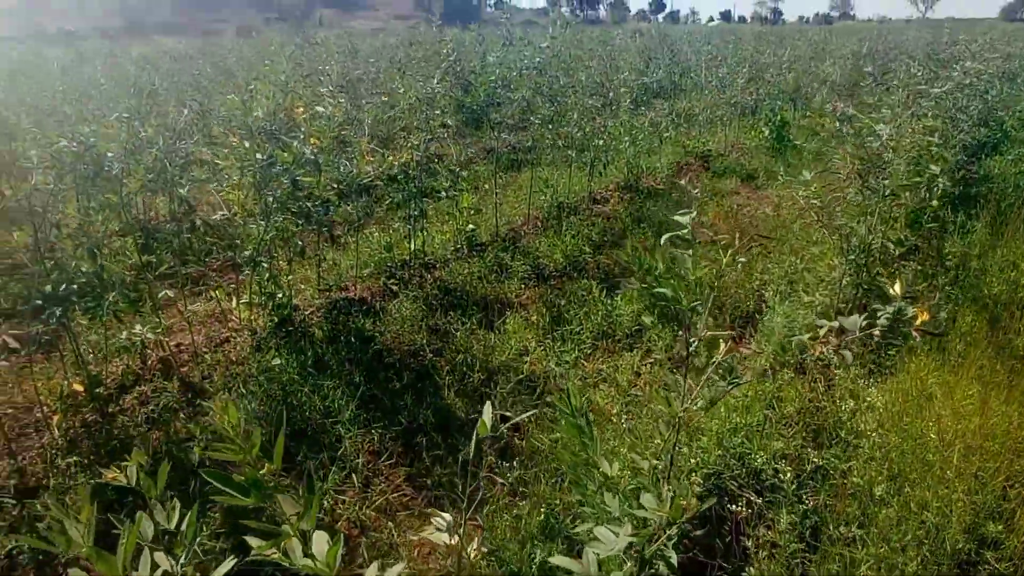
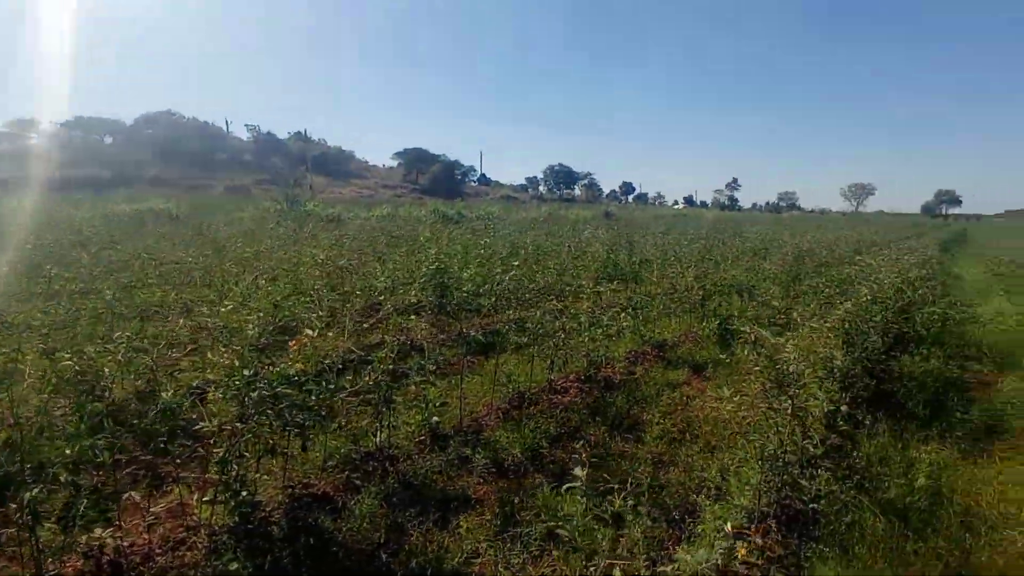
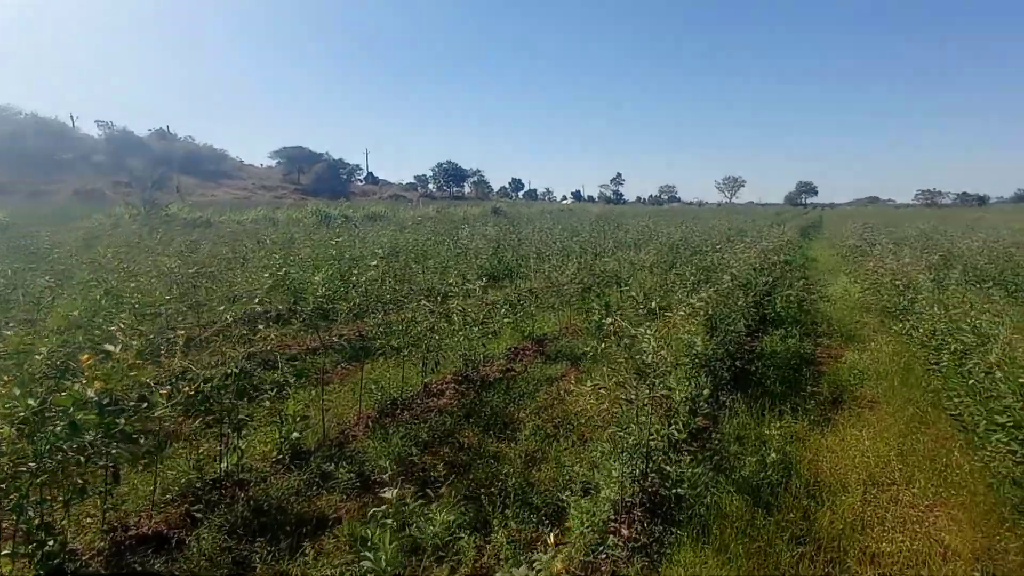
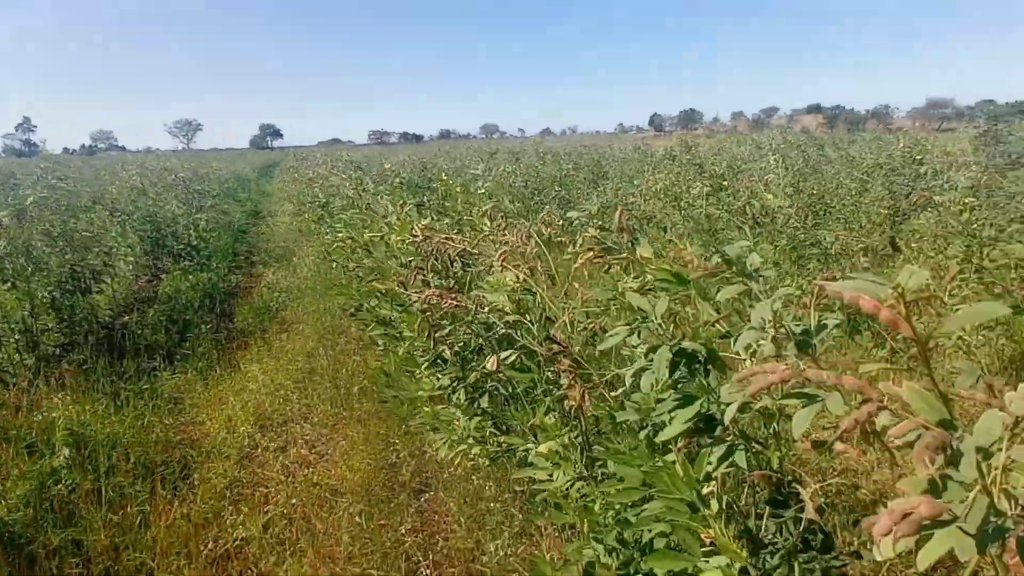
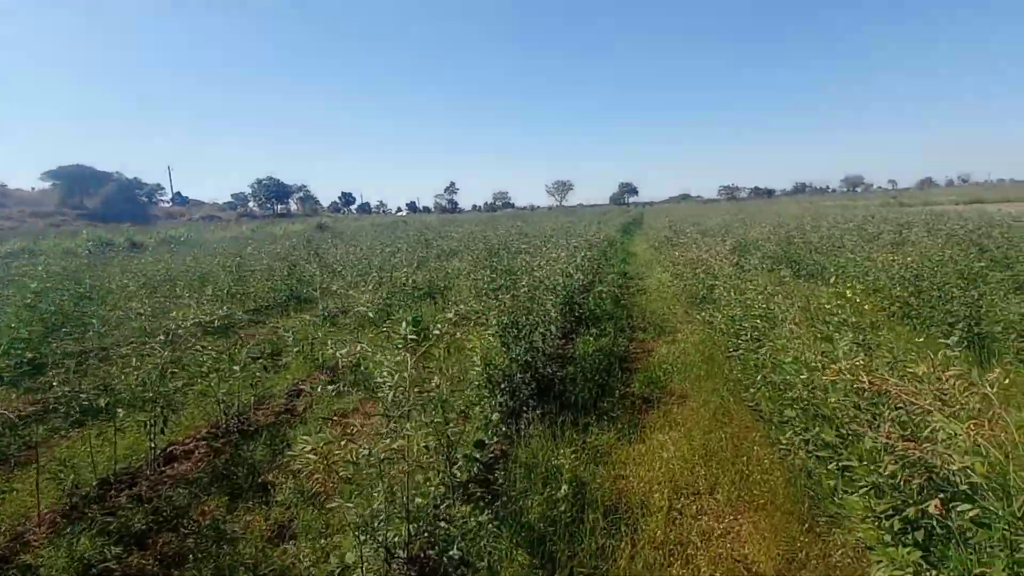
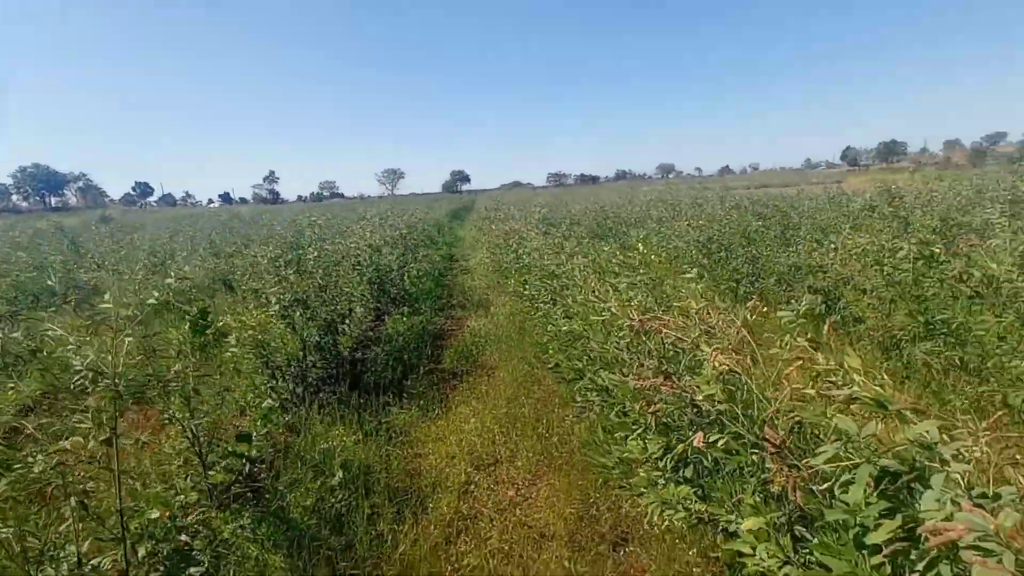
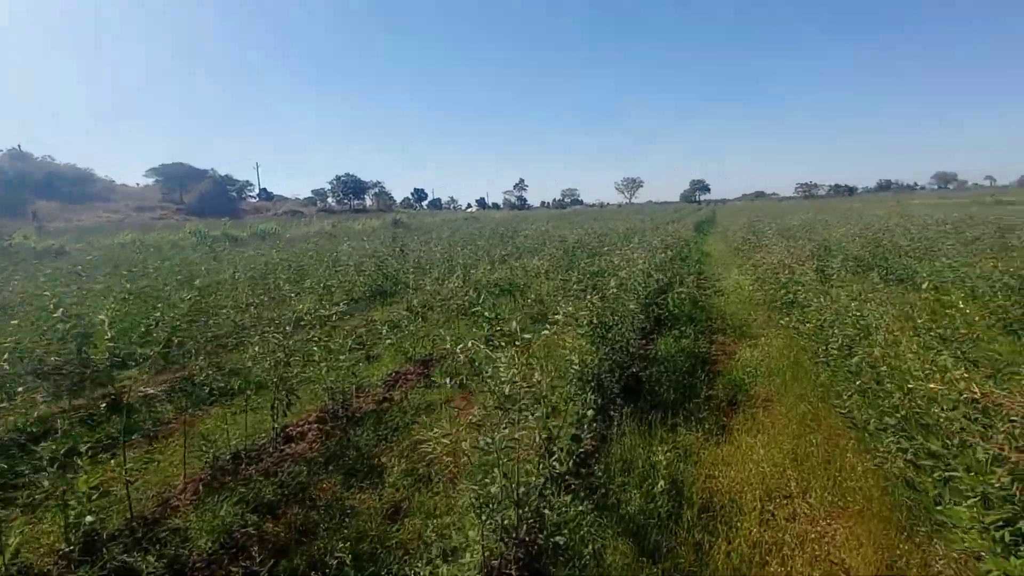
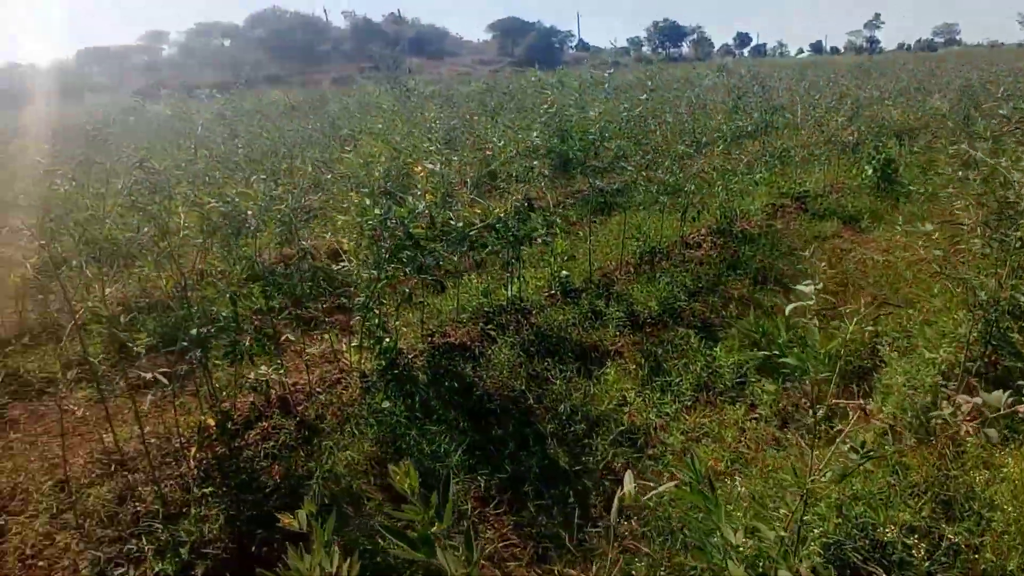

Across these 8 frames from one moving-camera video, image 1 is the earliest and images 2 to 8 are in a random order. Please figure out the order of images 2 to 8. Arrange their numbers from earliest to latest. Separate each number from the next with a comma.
8, 2, 3, 7, 5, 6, 4
